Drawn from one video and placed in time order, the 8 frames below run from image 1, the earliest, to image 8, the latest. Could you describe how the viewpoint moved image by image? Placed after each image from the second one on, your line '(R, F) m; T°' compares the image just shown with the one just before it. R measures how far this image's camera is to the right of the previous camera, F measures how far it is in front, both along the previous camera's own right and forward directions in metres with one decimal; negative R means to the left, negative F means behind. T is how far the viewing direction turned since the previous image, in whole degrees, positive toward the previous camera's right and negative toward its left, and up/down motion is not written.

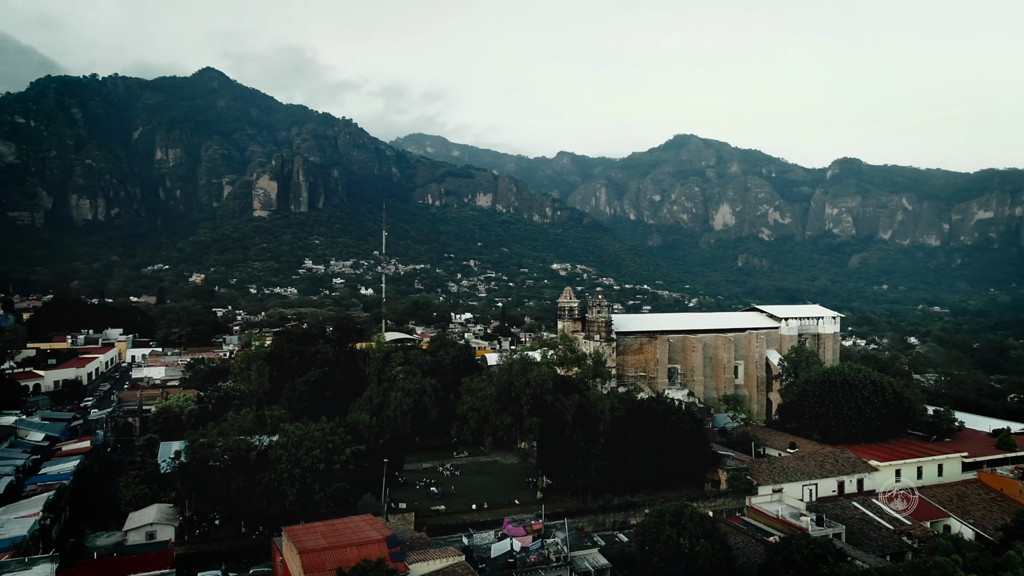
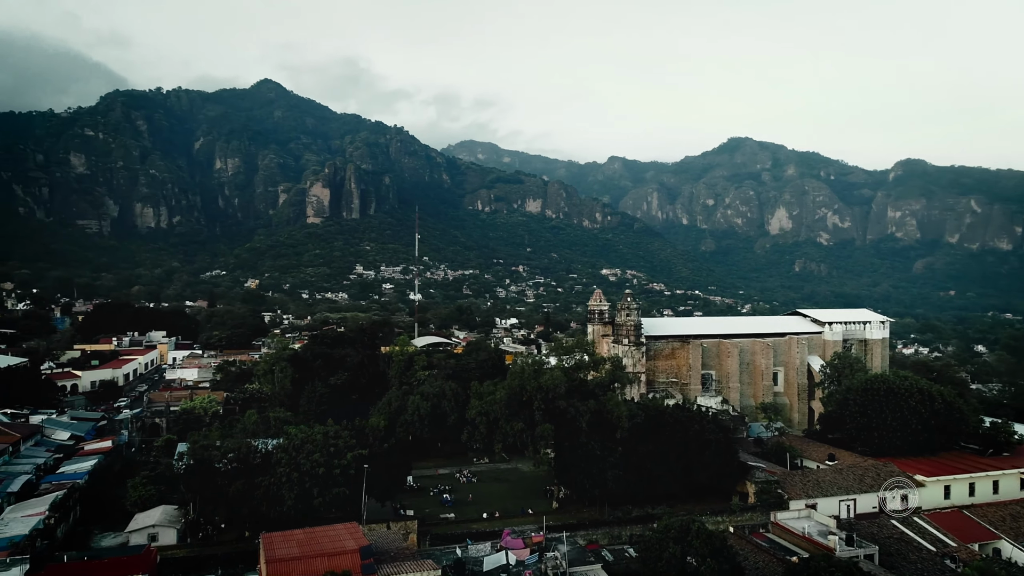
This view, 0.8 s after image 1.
(+1.5, +1.1) m; -4°
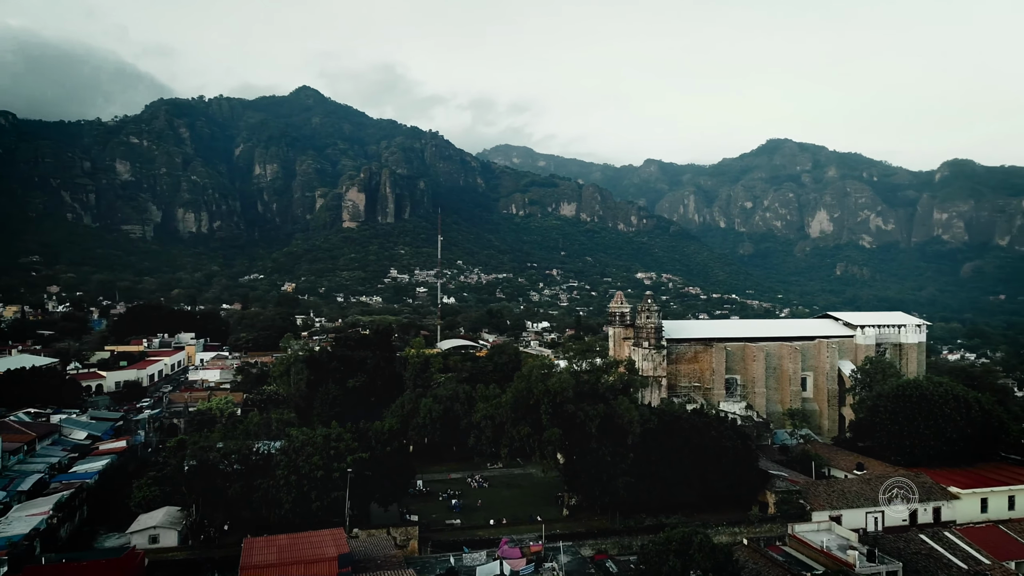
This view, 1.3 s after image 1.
(+1.0, +0.8) m; -3°
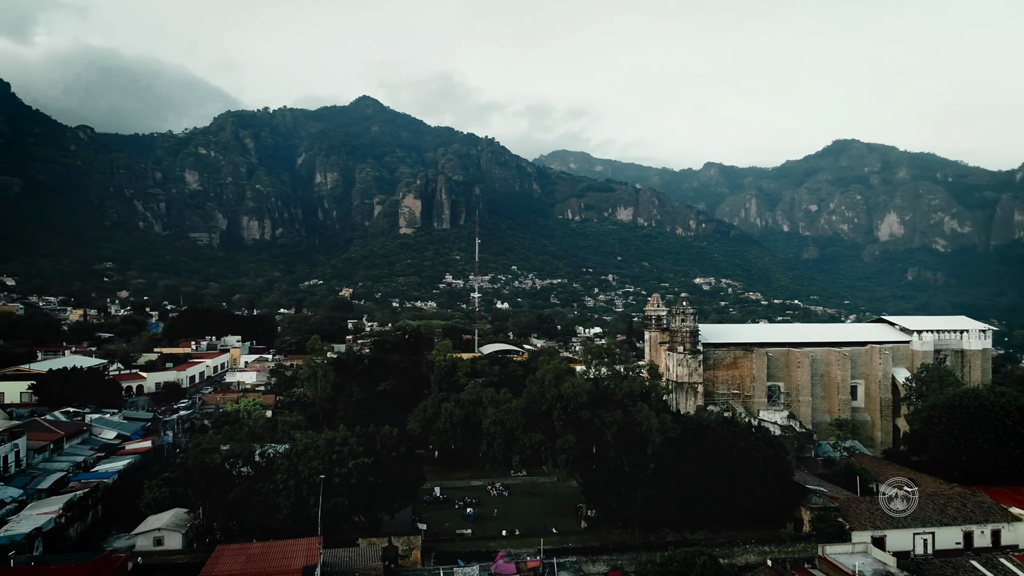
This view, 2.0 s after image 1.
(+1.6, +1.2) m; -5°
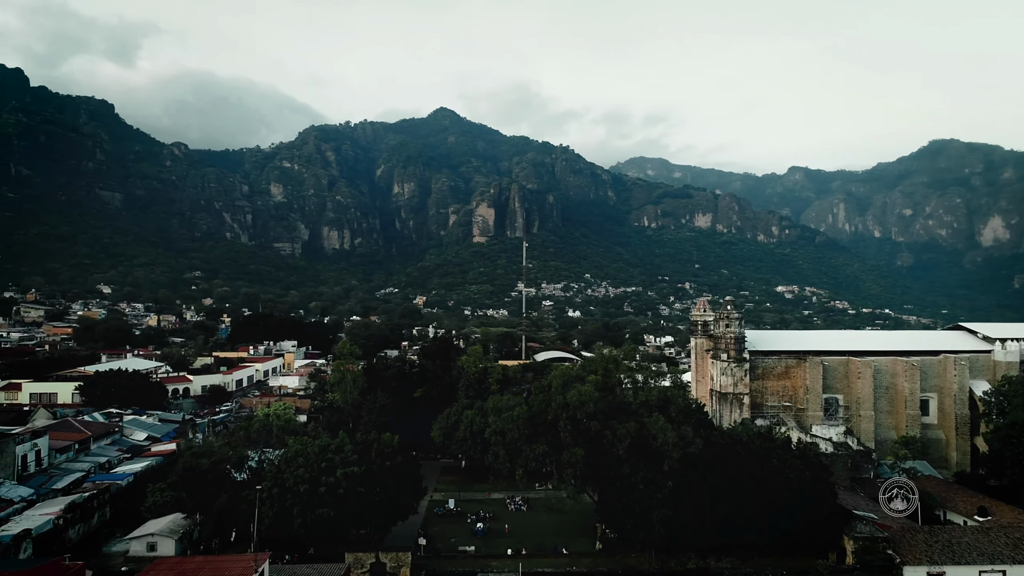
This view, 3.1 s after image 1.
(+2.3, +1.9) m; -6°
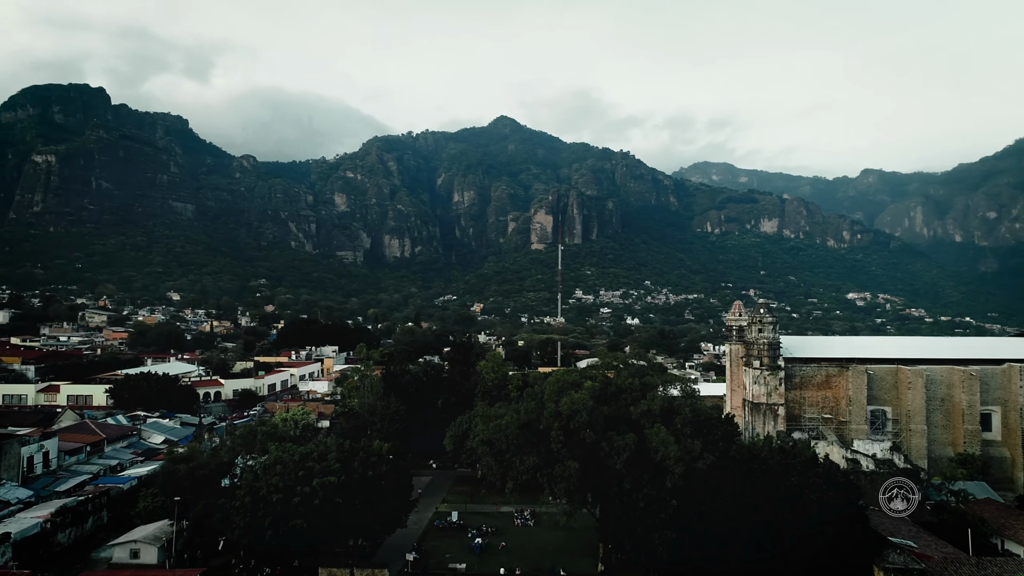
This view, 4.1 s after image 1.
(+2.1, +1.7) m; -5°
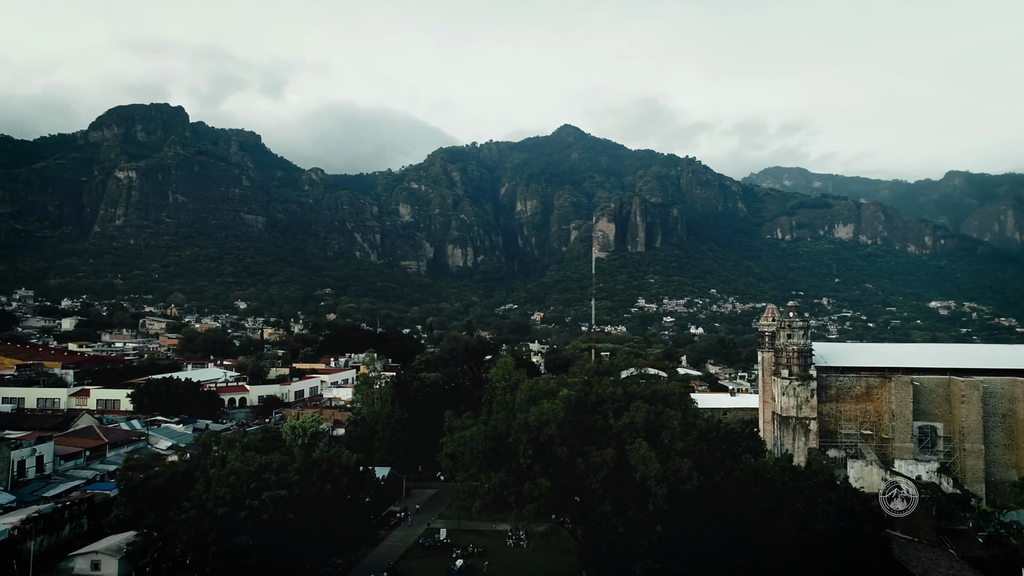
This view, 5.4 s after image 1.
(+2.6, +2.1) m; -5°
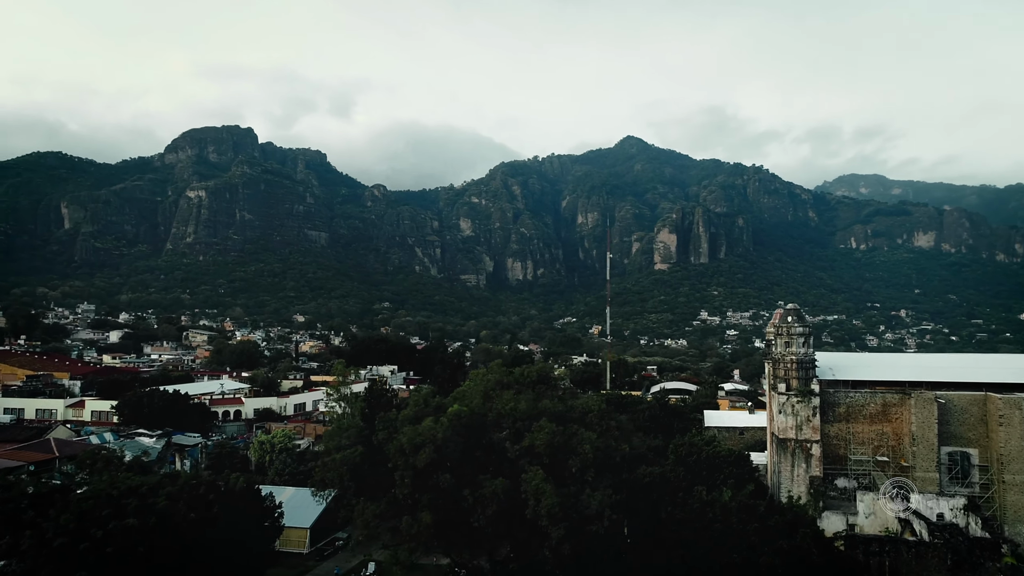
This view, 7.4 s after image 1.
(+4.0, +3.3) m; -5°
